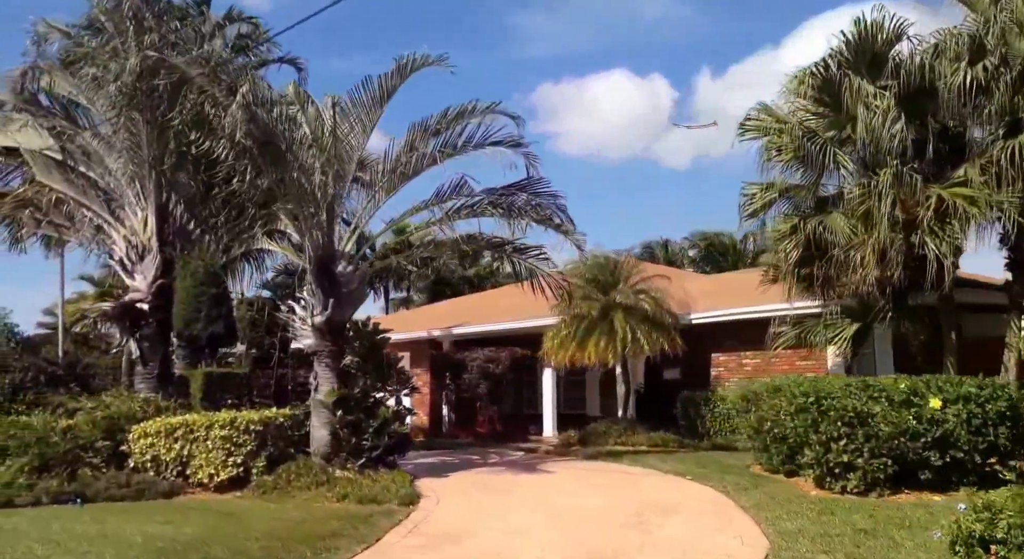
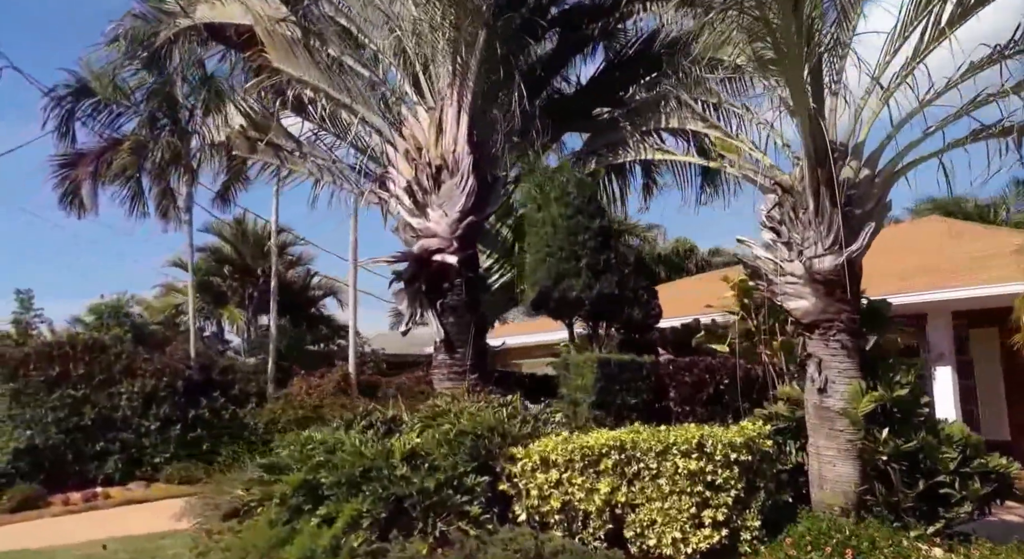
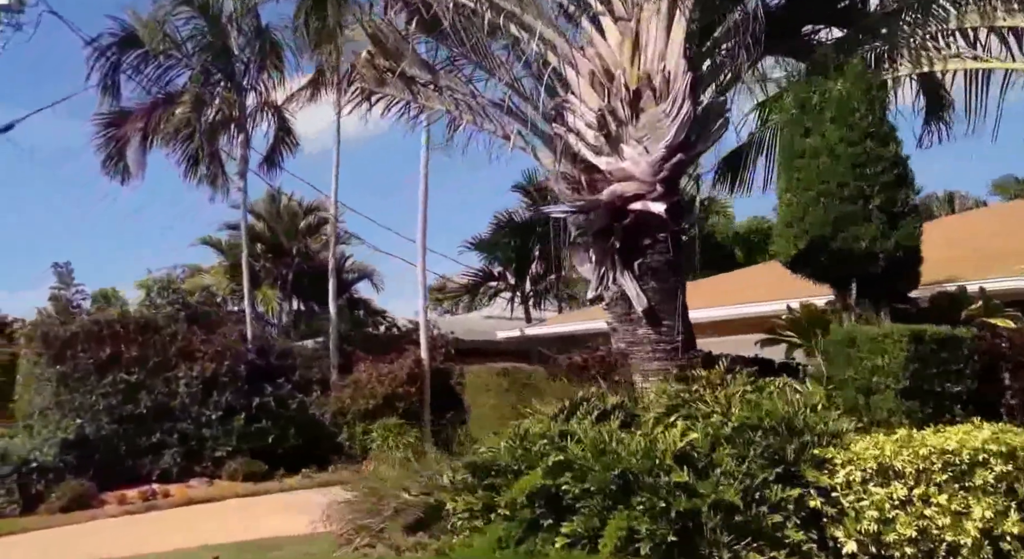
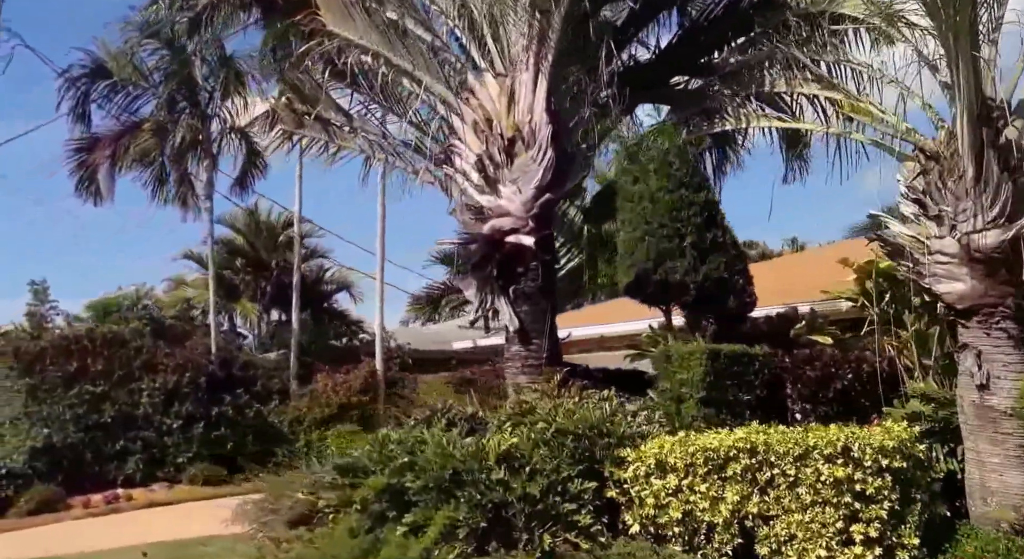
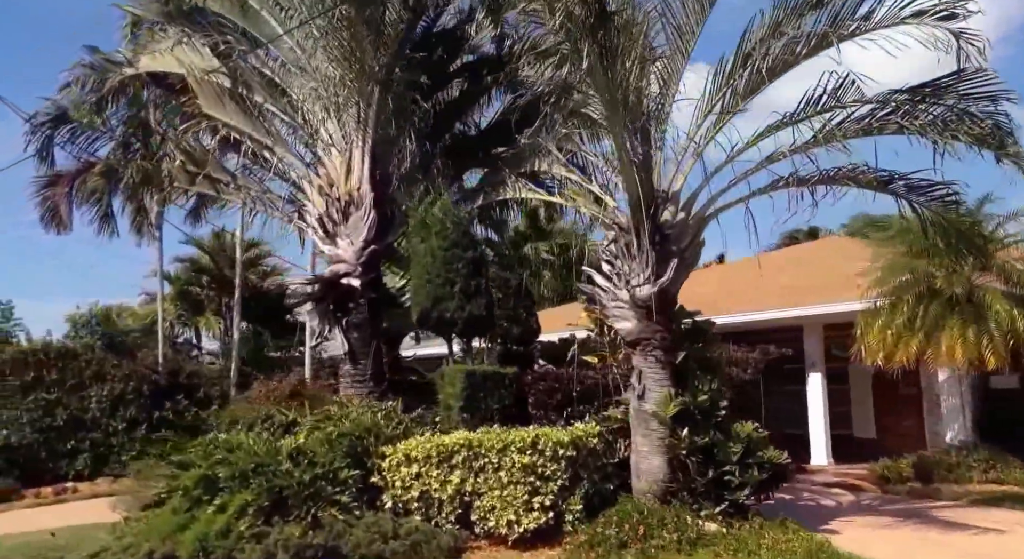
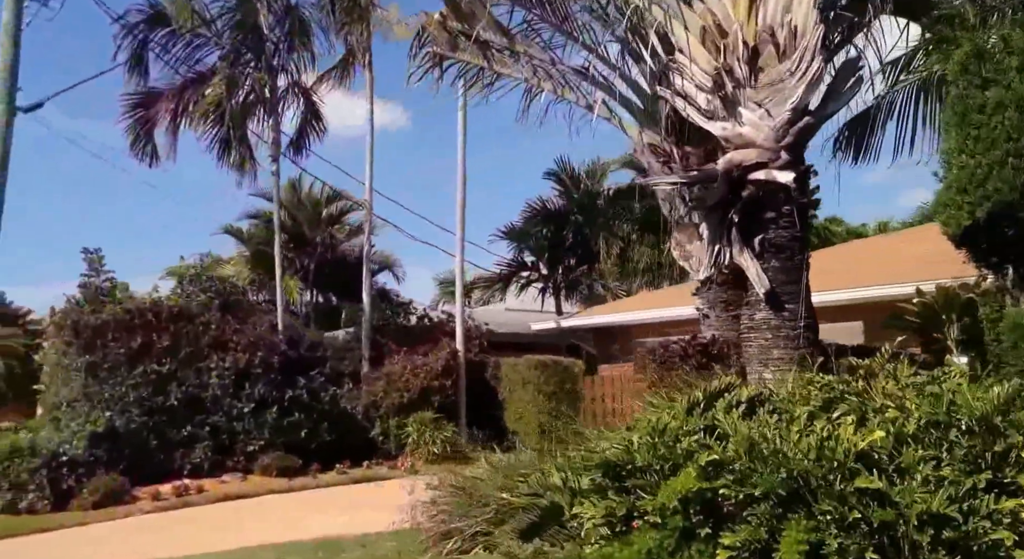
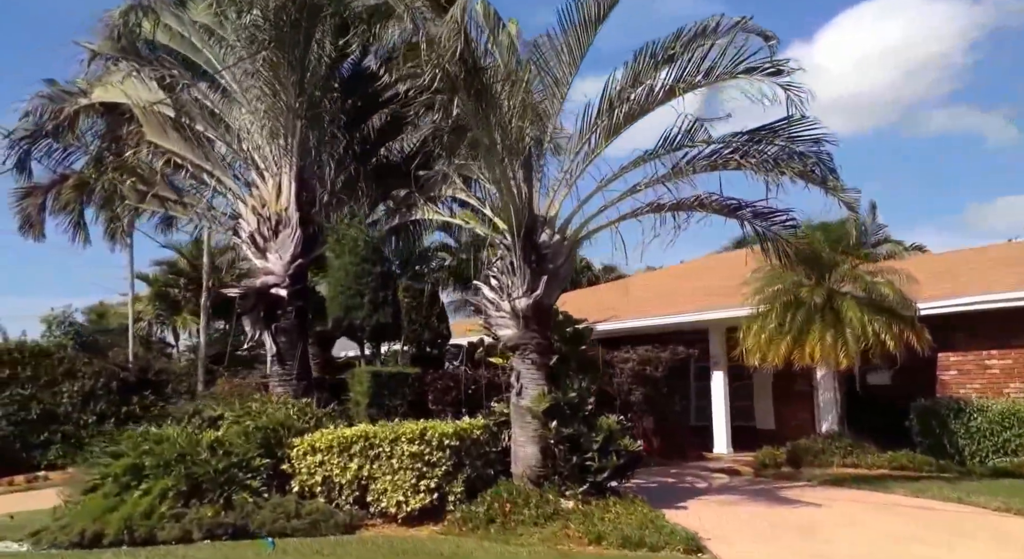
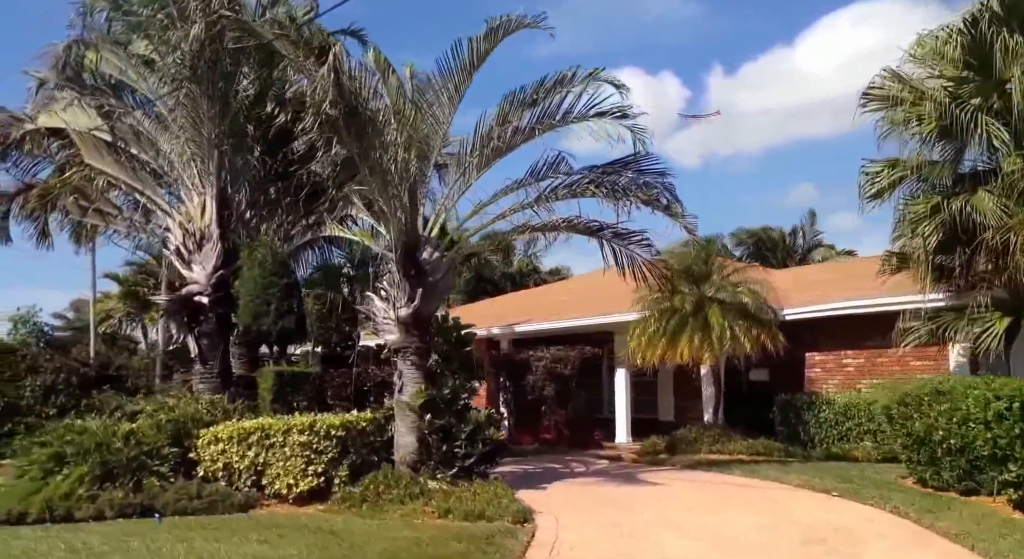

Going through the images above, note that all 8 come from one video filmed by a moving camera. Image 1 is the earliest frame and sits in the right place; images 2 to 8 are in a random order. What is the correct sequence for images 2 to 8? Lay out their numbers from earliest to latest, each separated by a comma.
8, 7, 5, 2, 4, 3, 6
